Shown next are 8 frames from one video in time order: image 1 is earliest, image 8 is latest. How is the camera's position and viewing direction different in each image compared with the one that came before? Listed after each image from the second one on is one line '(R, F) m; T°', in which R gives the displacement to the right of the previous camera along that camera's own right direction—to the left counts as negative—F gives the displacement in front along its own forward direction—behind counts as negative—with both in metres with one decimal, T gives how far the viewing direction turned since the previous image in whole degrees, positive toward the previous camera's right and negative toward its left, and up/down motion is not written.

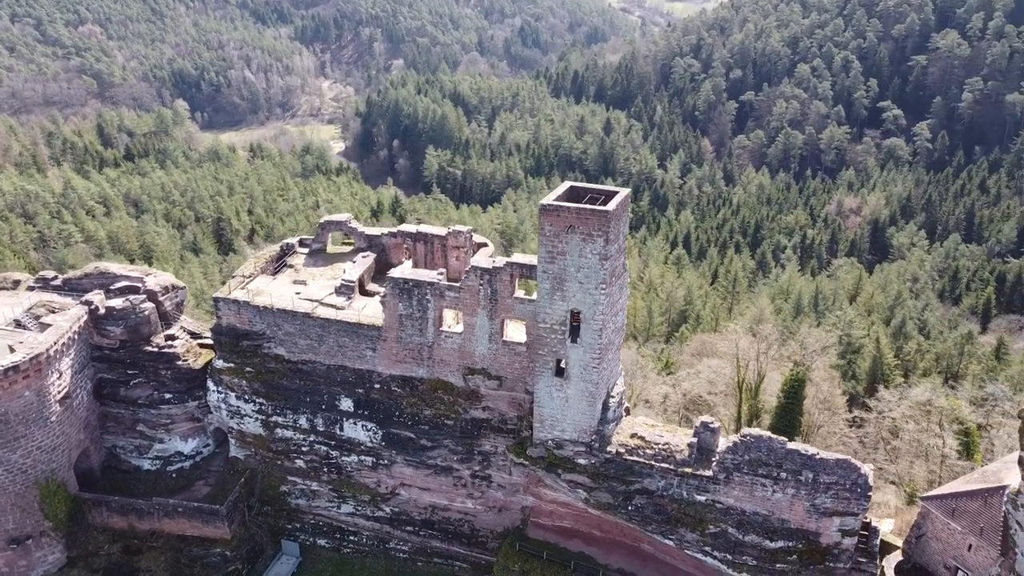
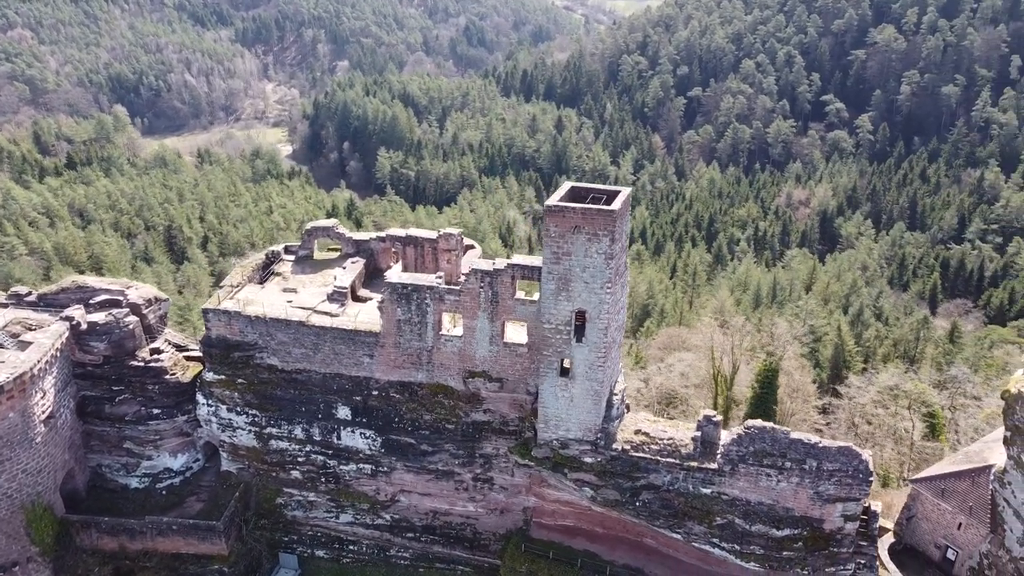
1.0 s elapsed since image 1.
(-1.1, 0.0) m; +4°
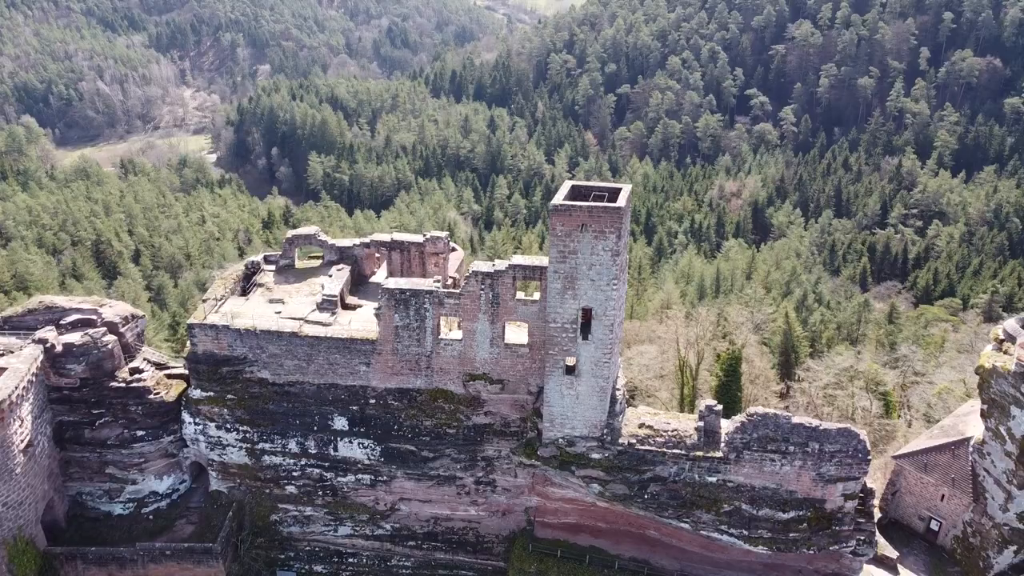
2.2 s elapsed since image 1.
(-1.5, +0.1) m; +5°
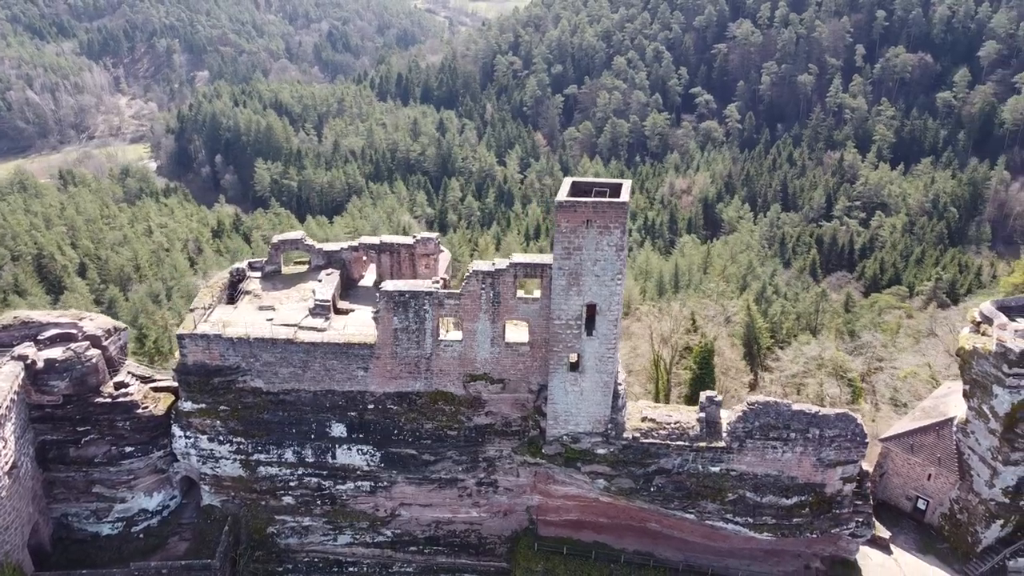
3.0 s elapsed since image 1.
(-1.2, +0.1) m; +4°
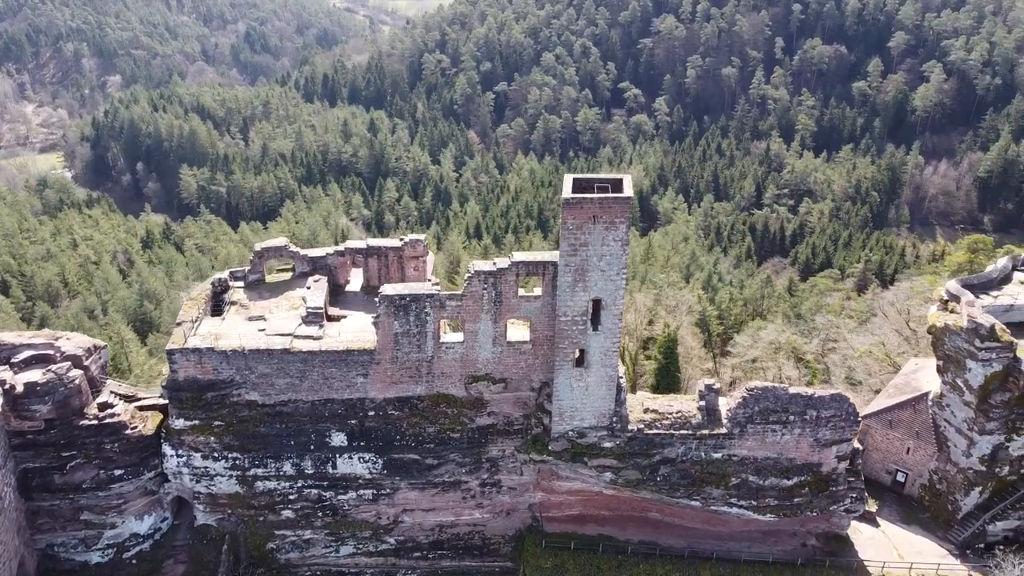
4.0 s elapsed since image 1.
(-1.6, +0.1) m; +5°
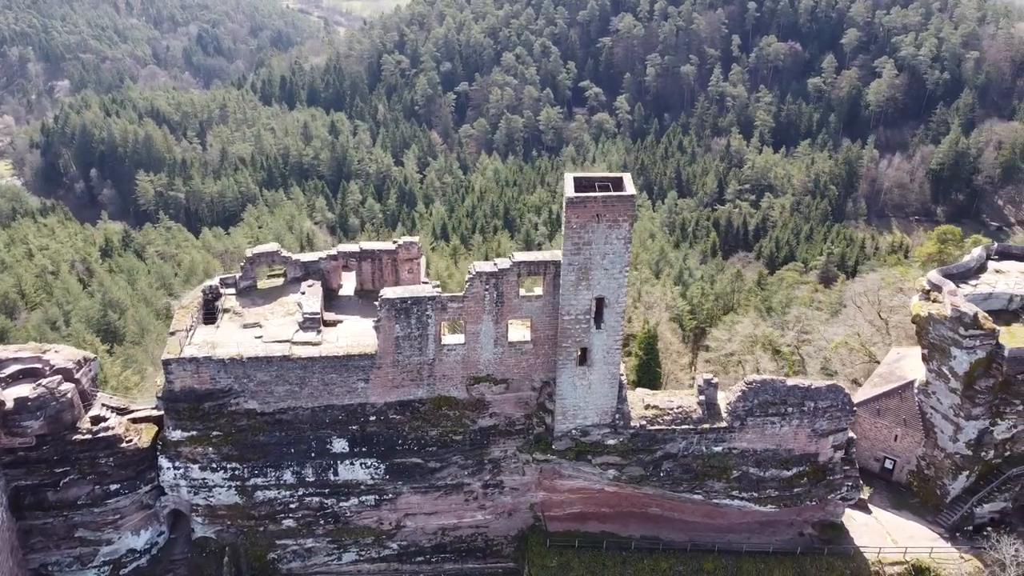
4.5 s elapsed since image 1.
(-0.9, 0.0) m; +3°
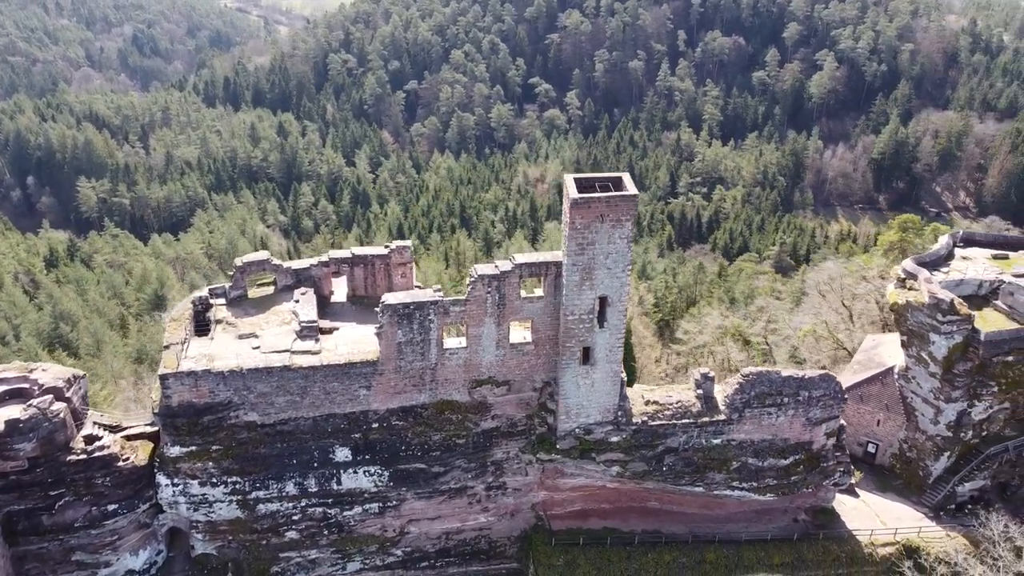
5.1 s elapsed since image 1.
(-1.1, 0.0) m; +4°
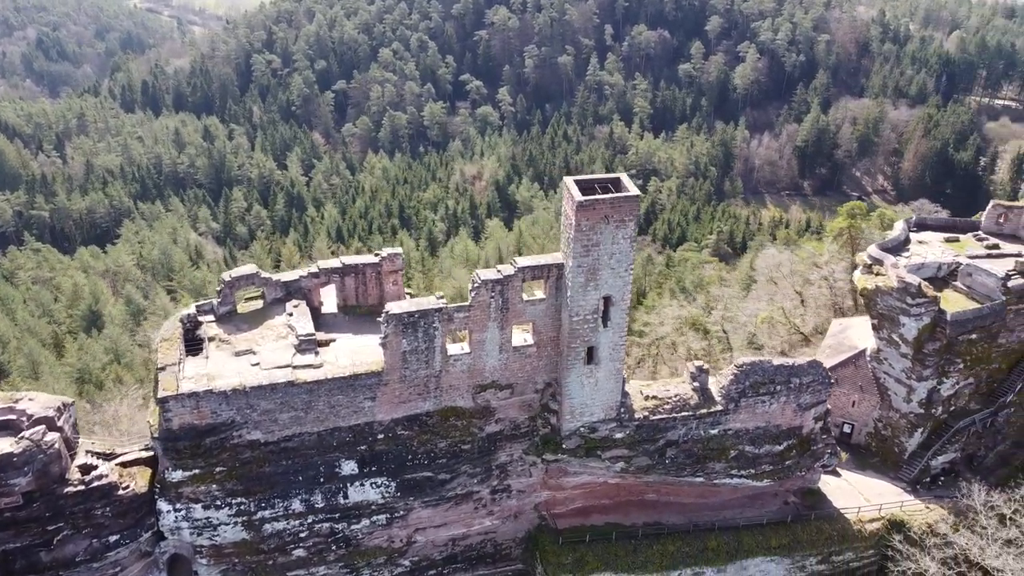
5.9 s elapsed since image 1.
(-1.6, 0.0) m; +5°
